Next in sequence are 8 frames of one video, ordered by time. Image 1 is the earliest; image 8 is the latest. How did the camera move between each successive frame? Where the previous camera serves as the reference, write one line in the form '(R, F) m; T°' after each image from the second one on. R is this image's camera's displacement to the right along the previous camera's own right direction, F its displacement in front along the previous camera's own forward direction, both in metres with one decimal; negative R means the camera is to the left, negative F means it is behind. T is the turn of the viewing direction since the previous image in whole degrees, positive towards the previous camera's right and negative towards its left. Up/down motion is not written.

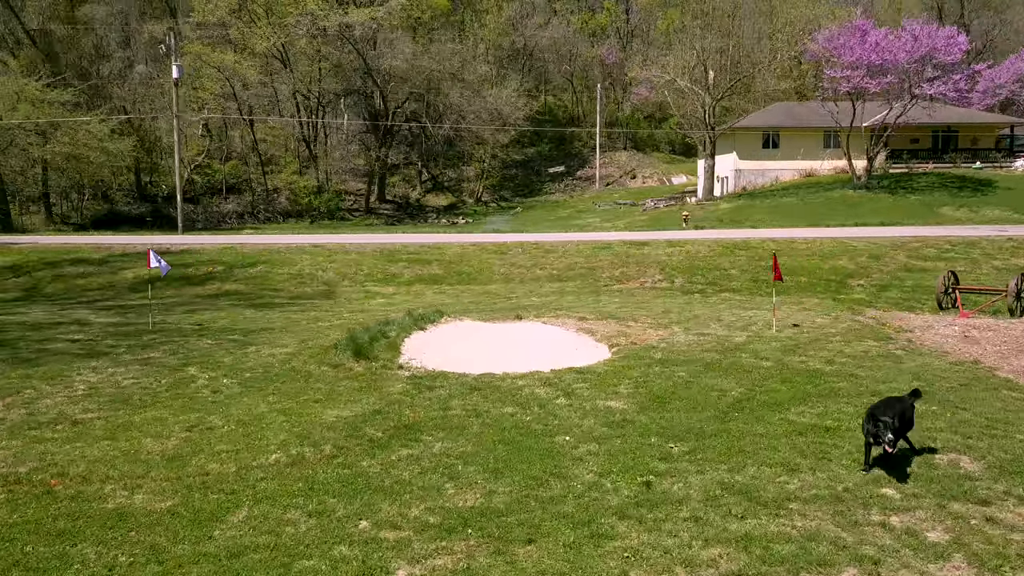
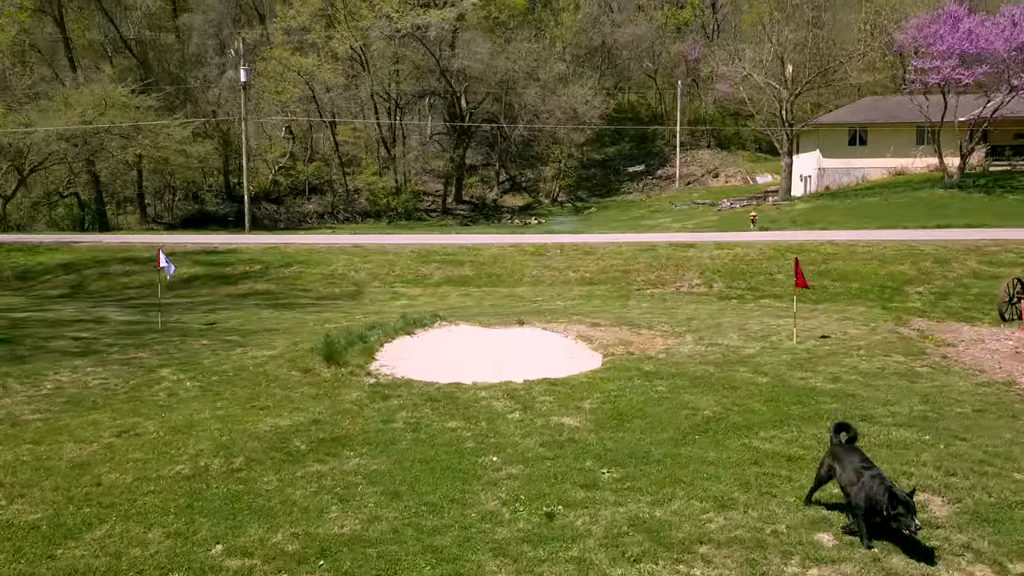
(+1.4, +0.6) m; -7°
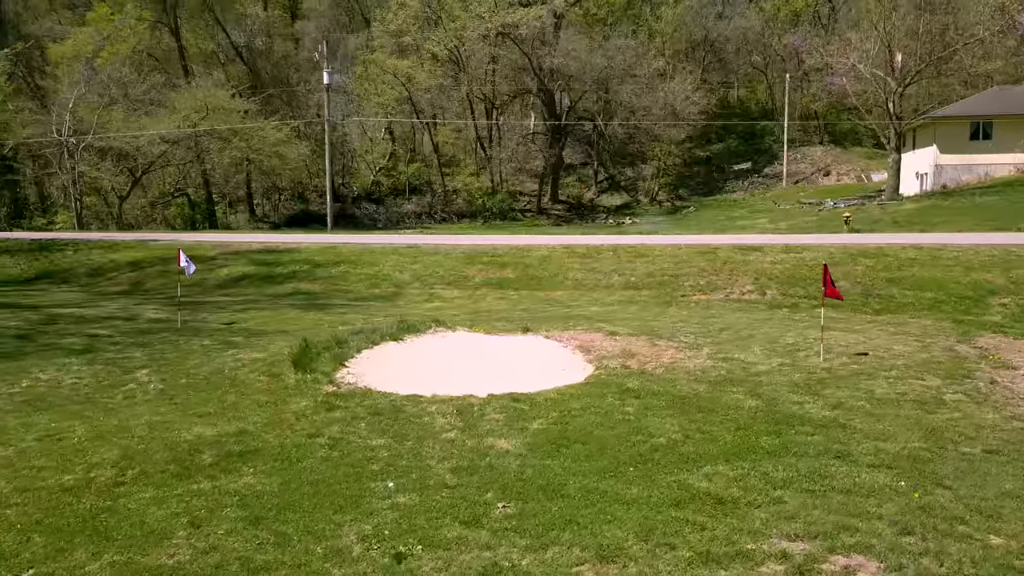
(+1.6, +0.8) m; -8°
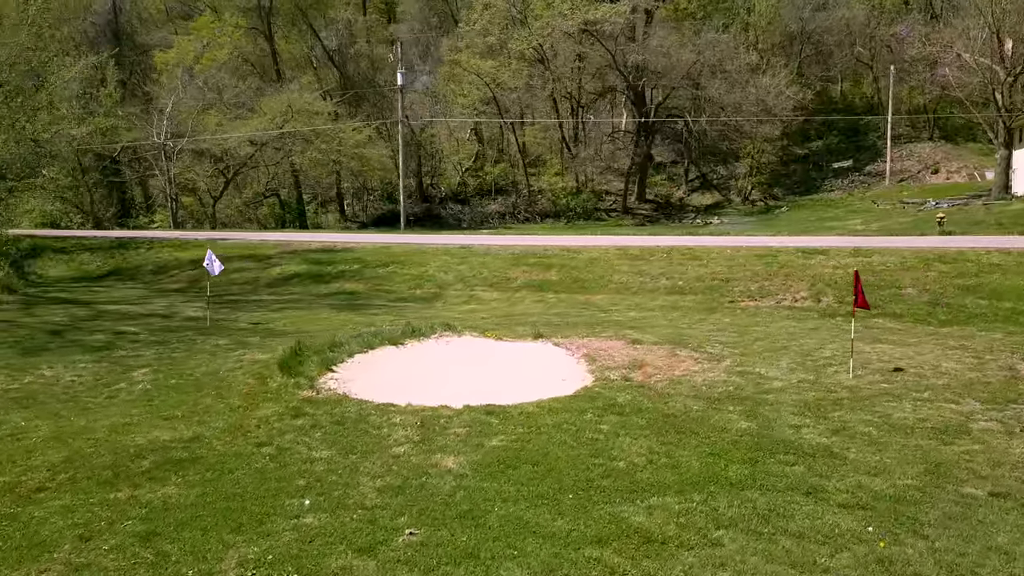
(+1.2, +0.6) m; -7°
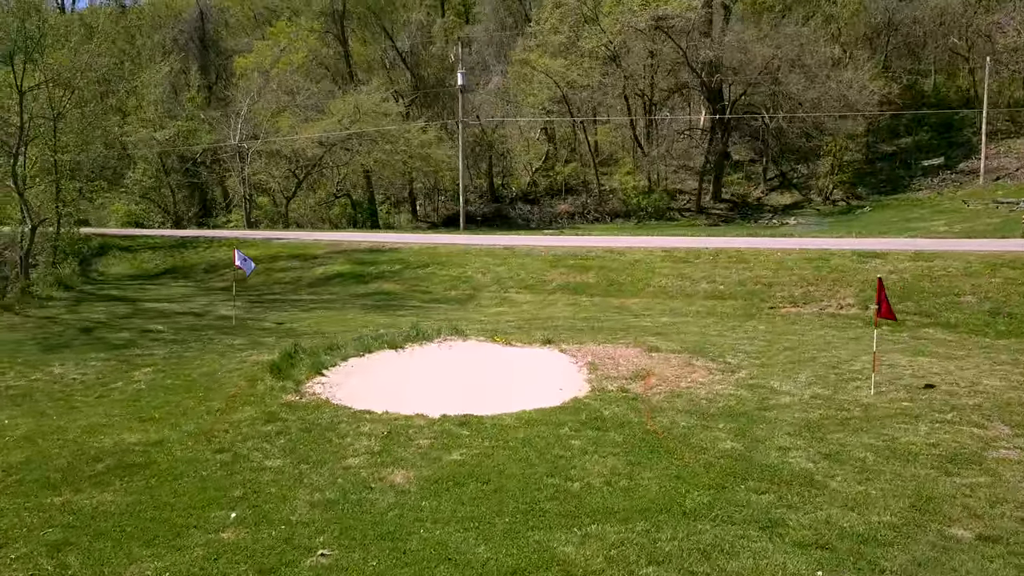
(+1.0, +0.4) m; -6°
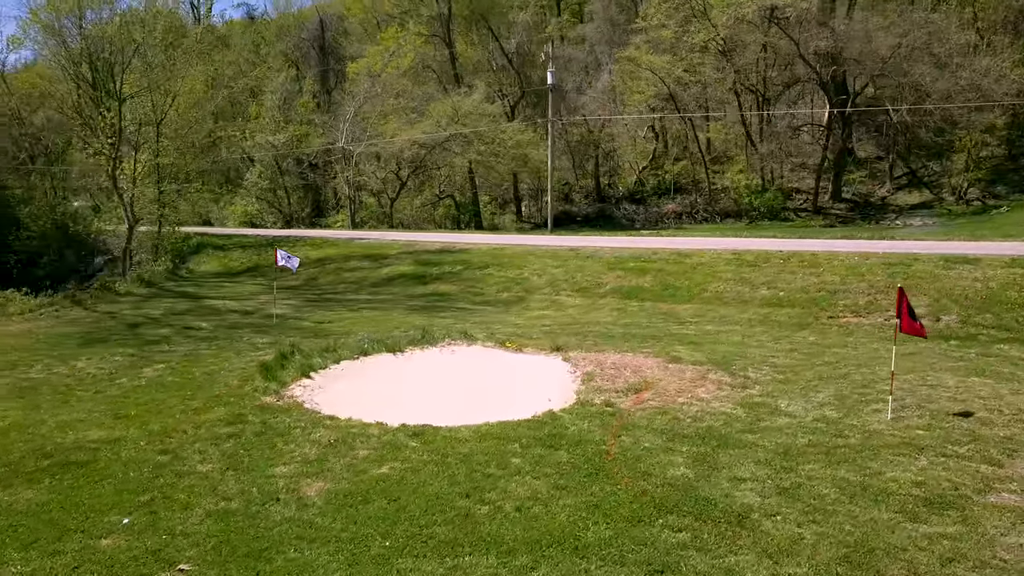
(+1.5, +0.6) m; -9°
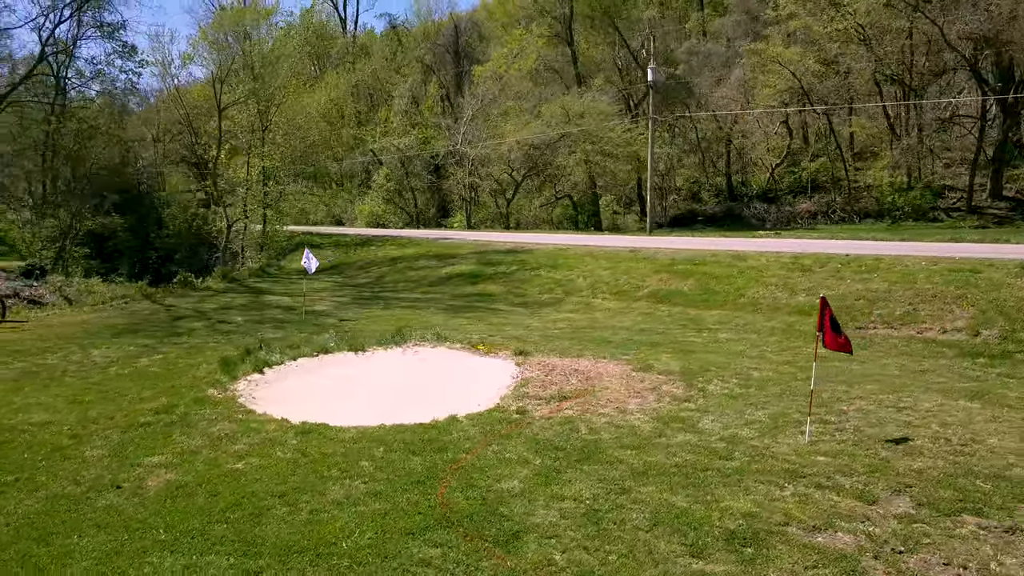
(+2.4, +0.4) m; -11°
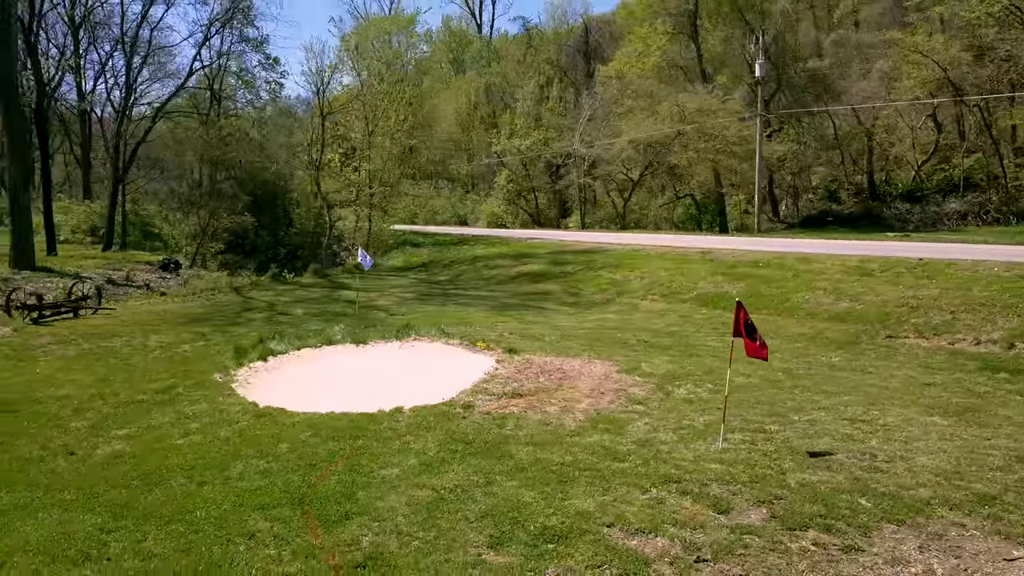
(+2.1, -0.1) m; -11°
